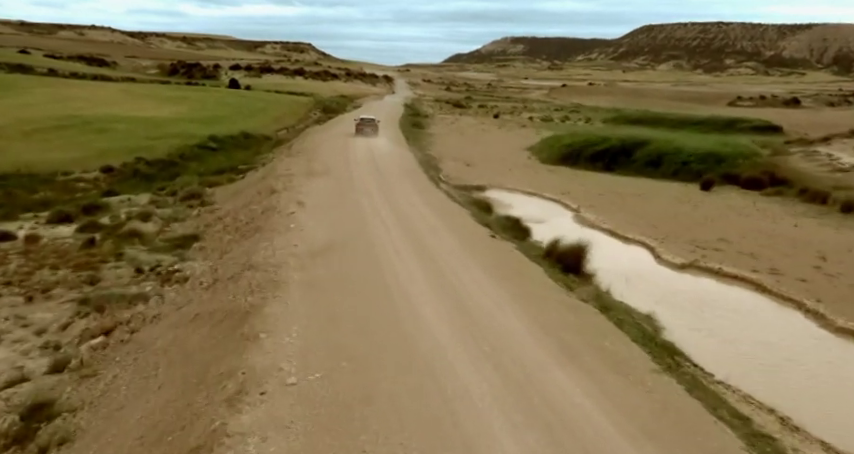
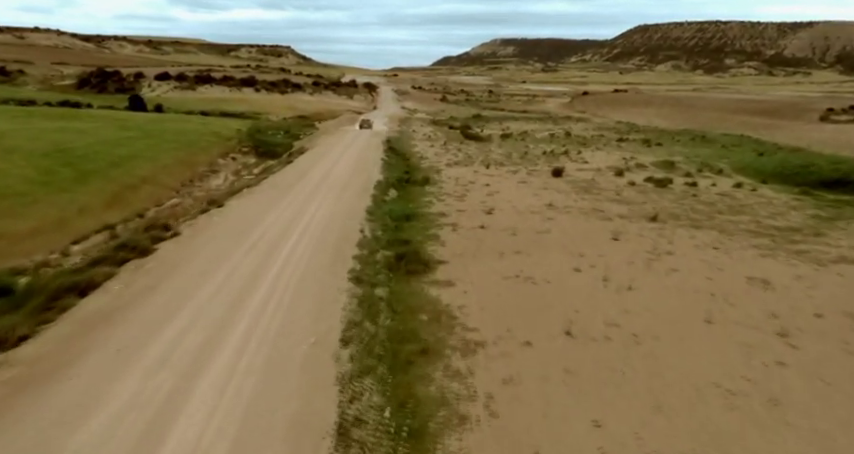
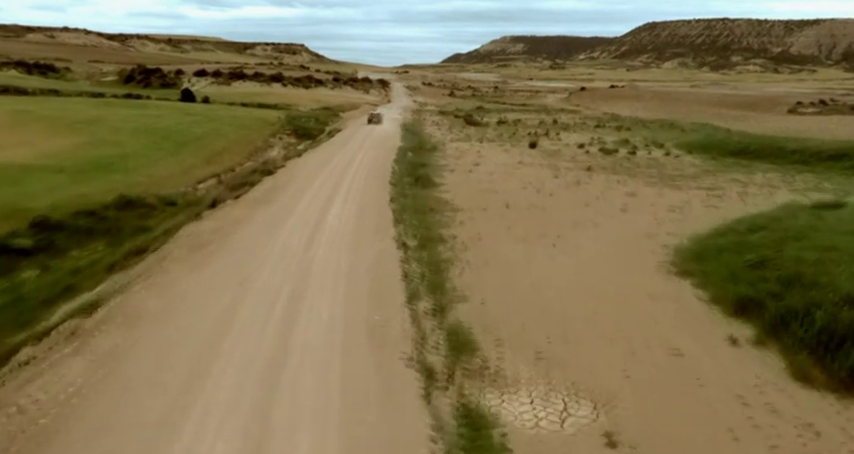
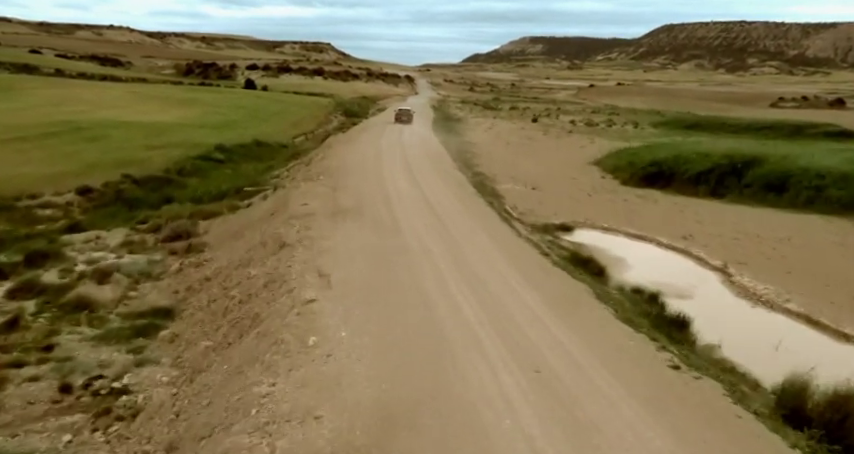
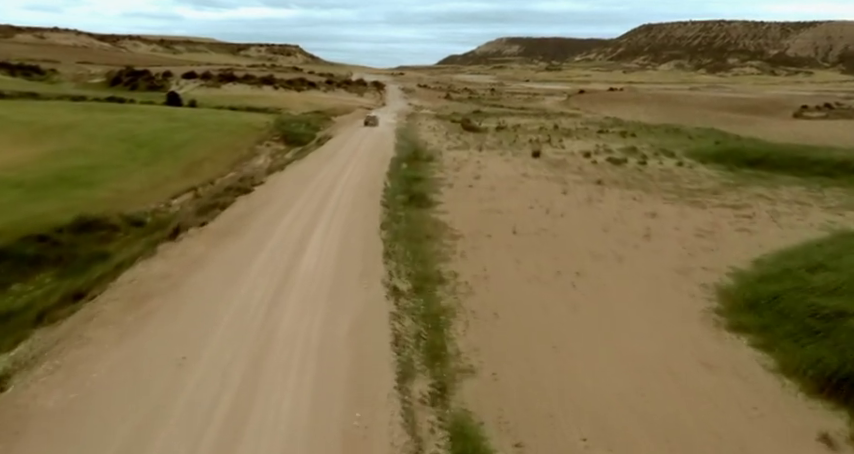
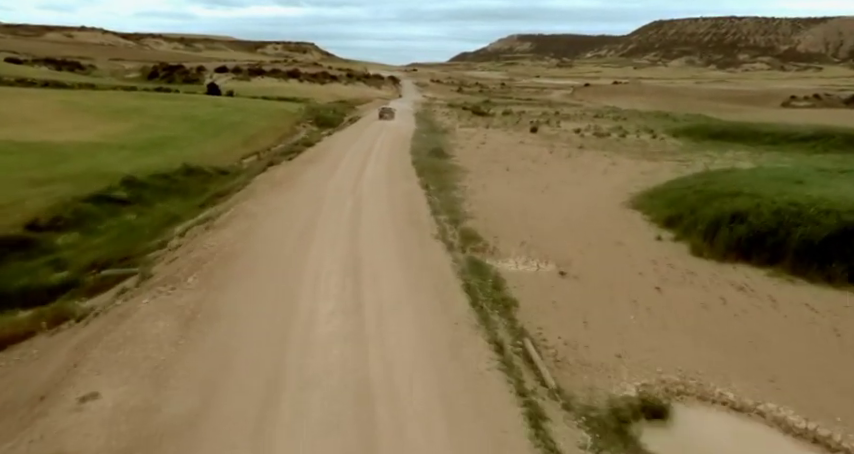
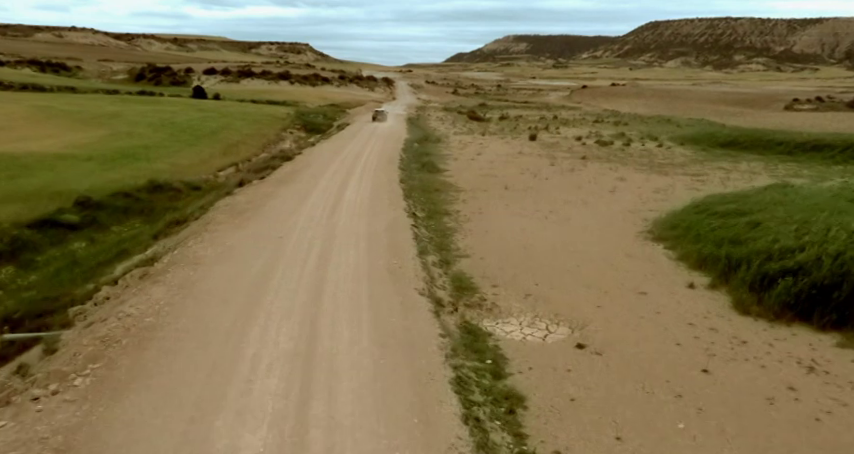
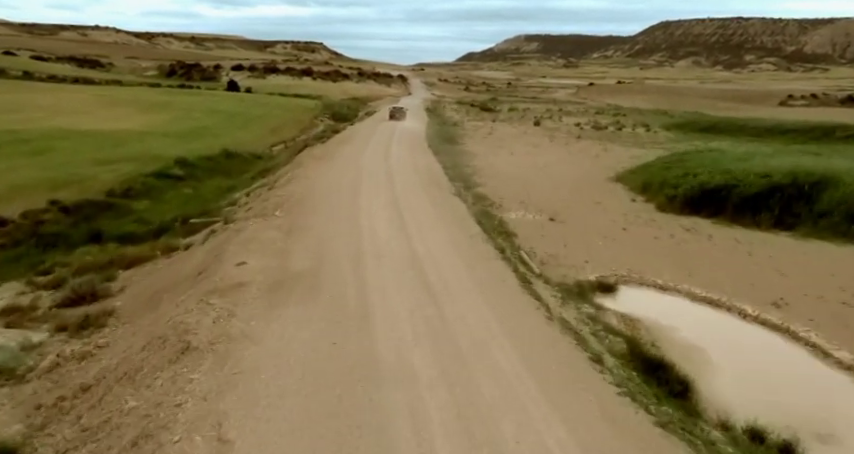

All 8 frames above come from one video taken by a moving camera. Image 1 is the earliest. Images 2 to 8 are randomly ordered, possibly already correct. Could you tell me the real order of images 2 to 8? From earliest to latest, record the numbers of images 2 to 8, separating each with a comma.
4, 8, 6, 7, 3, 5, 2
